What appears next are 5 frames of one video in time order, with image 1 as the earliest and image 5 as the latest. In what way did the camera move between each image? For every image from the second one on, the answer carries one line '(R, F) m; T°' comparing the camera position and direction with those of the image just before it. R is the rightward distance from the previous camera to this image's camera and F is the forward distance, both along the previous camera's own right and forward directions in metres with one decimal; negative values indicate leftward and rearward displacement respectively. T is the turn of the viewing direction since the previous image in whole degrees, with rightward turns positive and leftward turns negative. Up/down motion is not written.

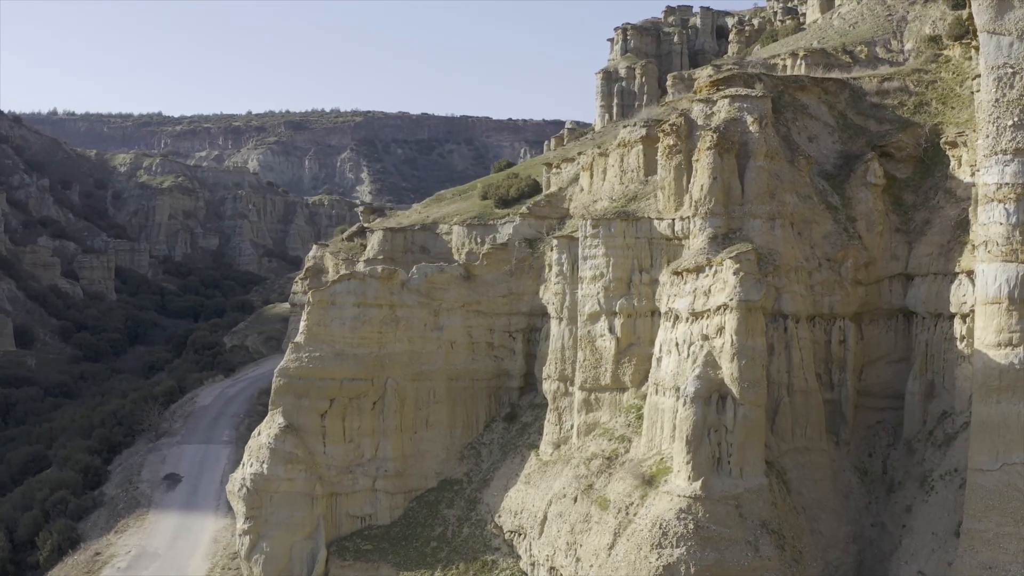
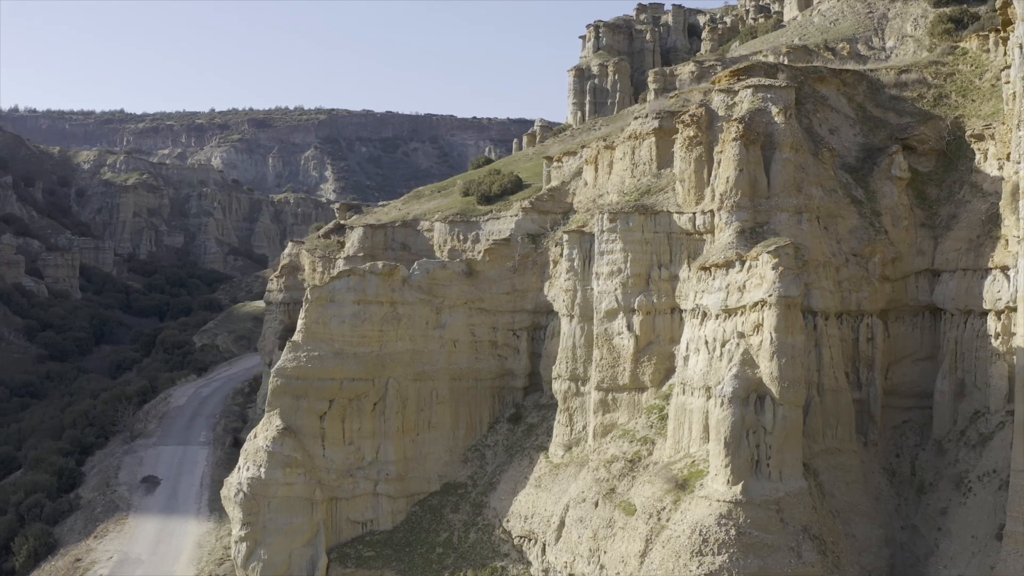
(-1.0, +0.9) m; +2°
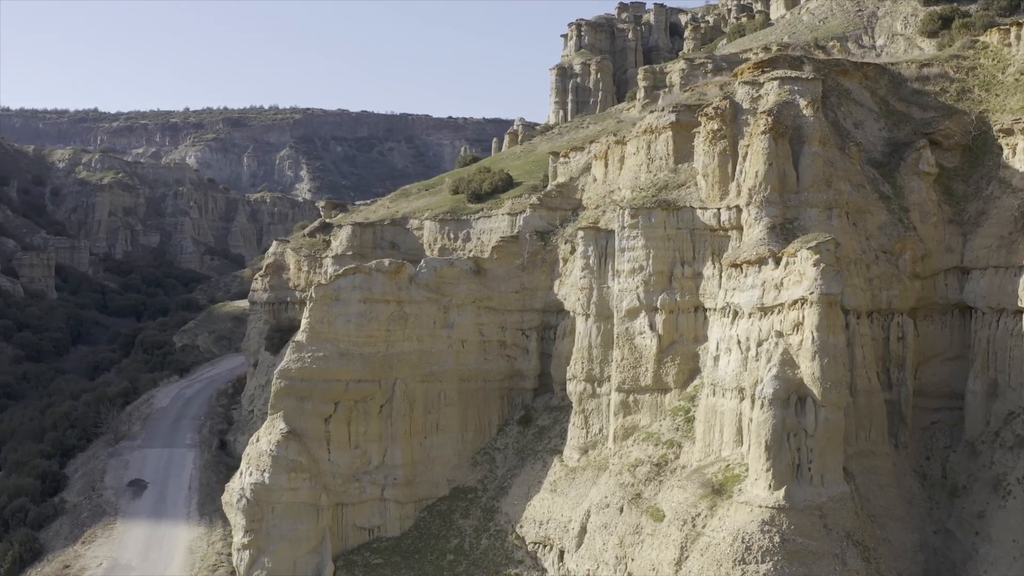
(-0.8, +0.8) m; +1°
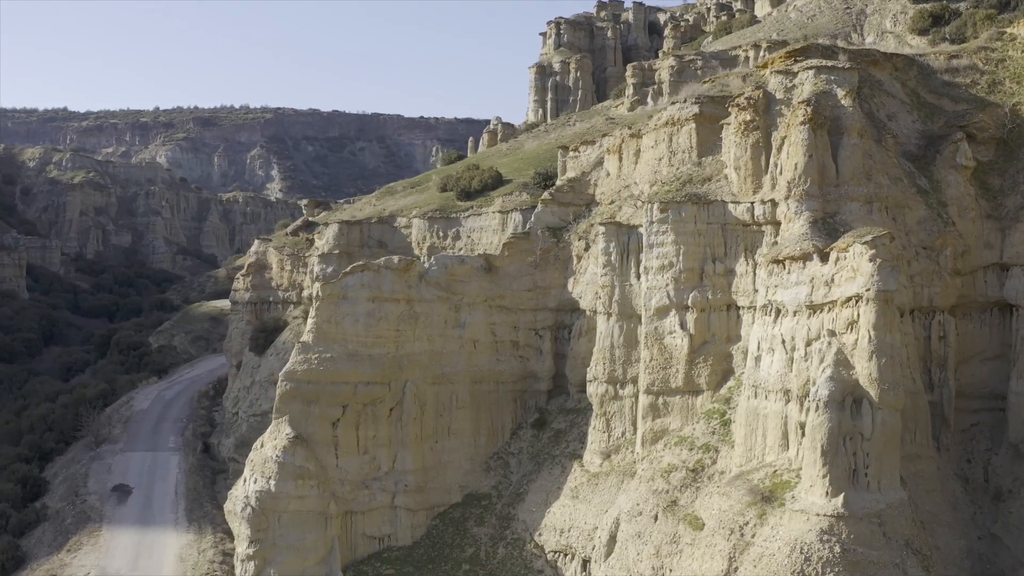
(-1.0, +1.0) m; +1°
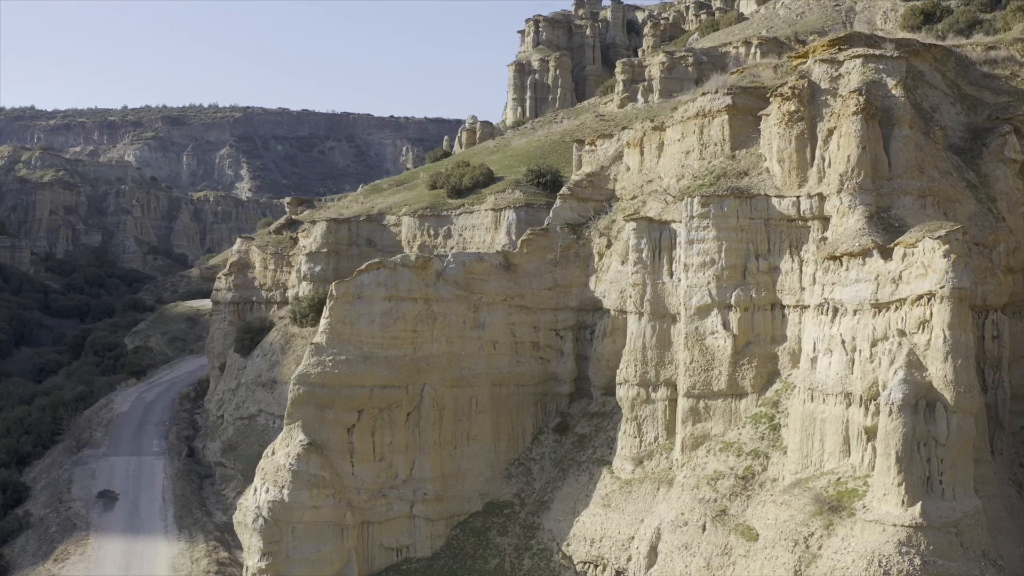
(-1.2, +1.0) m; +2°
